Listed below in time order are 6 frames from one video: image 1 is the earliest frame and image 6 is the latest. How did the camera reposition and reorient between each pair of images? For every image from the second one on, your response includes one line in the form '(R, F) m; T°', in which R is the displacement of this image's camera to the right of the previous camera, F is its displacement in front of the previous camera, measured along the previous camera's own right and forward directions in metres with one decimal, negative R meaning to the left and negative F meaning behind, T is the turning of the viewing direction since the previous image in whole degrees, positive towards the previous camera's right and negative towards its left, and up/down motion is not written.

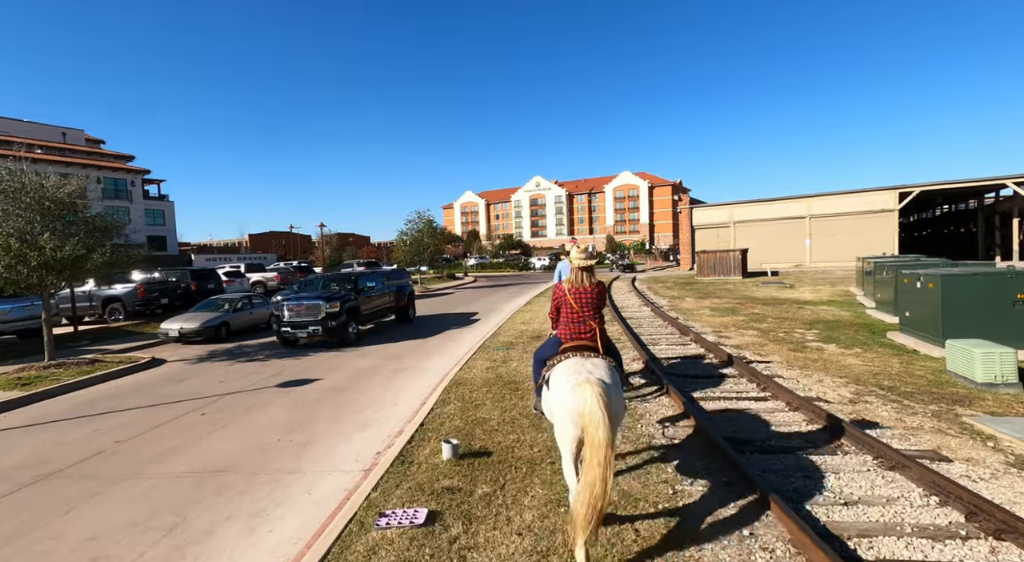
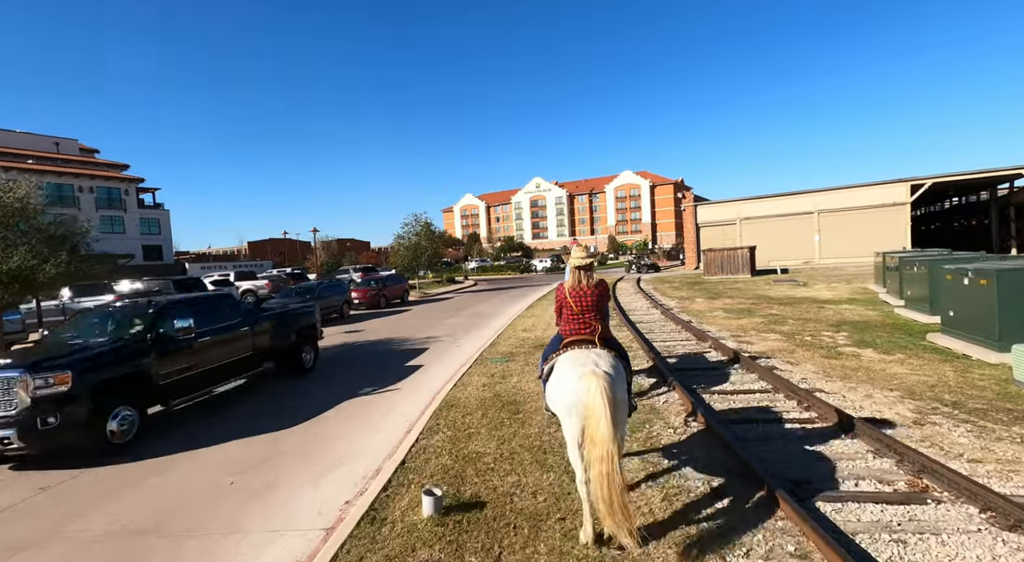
(+0.1, +1.0) m; 0°
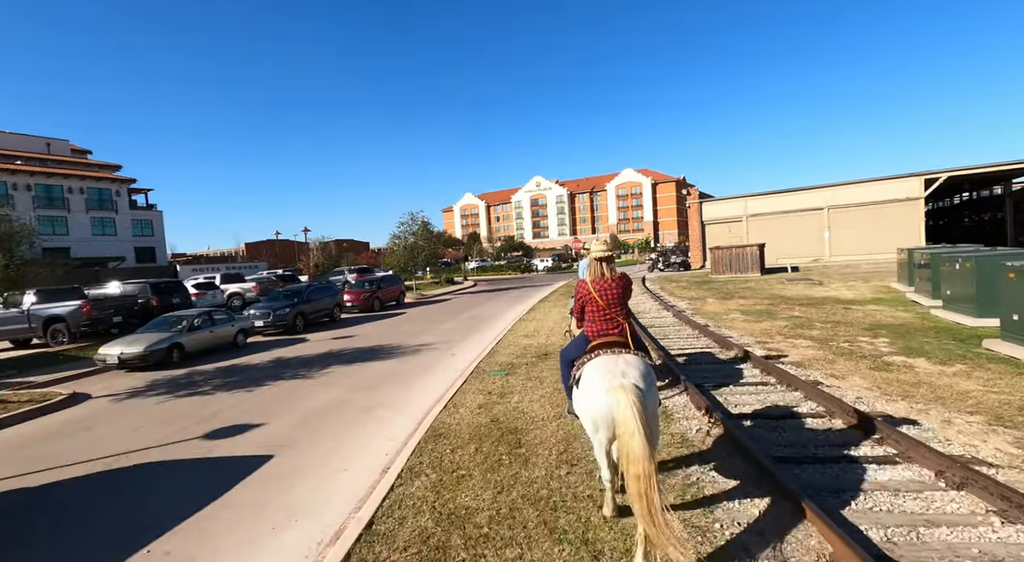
(0.0, +1.2) m; 0°
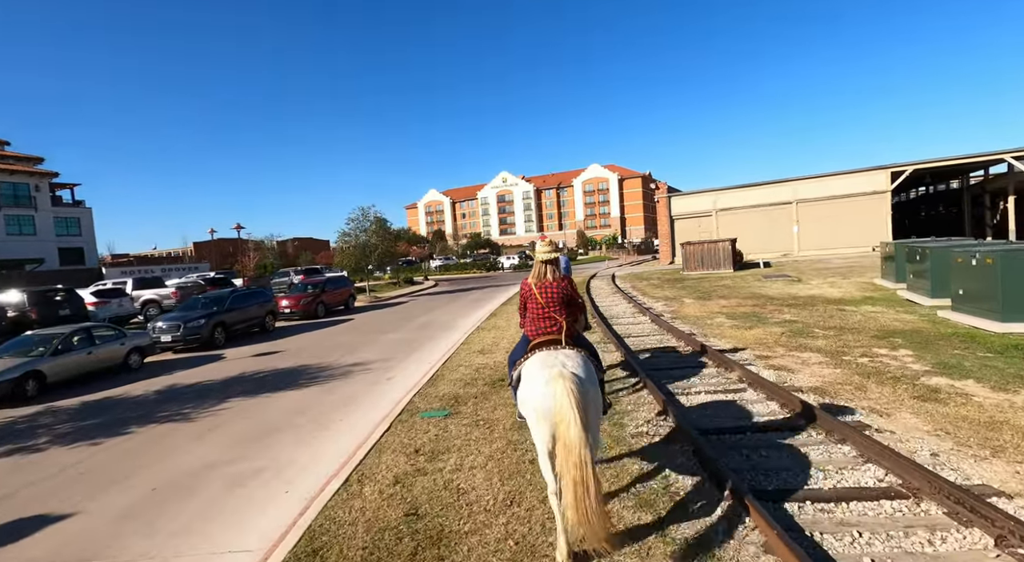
(+0.3, +2.1) m; +3°
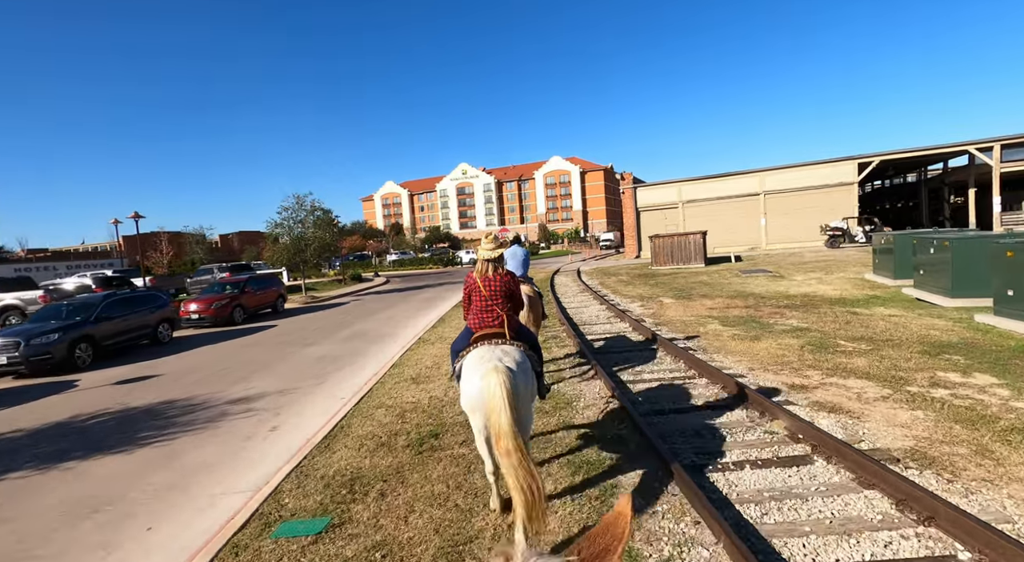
(+0.3, +2.7) m; +4°
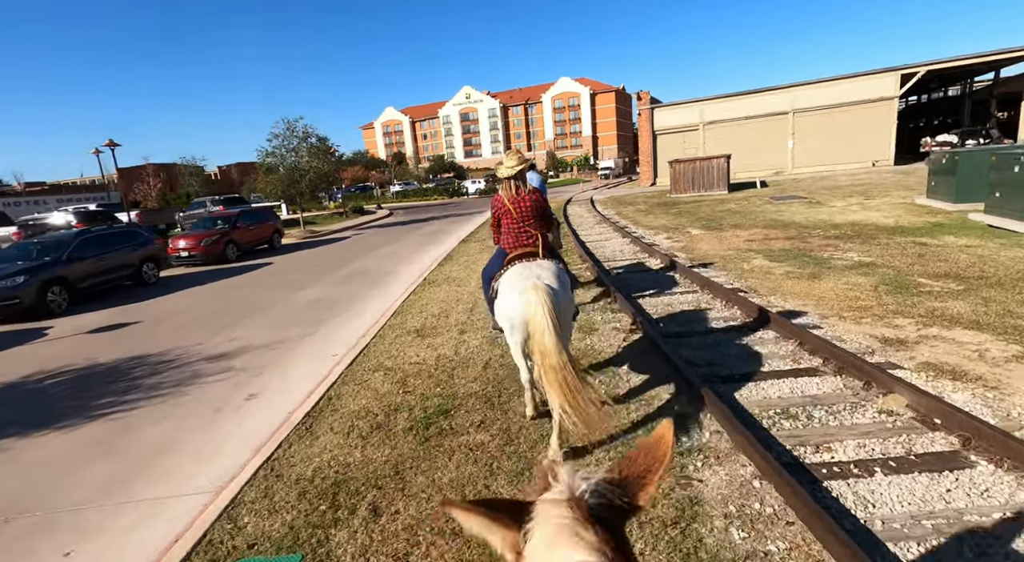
(-0.2, +1.4) m; -1°
